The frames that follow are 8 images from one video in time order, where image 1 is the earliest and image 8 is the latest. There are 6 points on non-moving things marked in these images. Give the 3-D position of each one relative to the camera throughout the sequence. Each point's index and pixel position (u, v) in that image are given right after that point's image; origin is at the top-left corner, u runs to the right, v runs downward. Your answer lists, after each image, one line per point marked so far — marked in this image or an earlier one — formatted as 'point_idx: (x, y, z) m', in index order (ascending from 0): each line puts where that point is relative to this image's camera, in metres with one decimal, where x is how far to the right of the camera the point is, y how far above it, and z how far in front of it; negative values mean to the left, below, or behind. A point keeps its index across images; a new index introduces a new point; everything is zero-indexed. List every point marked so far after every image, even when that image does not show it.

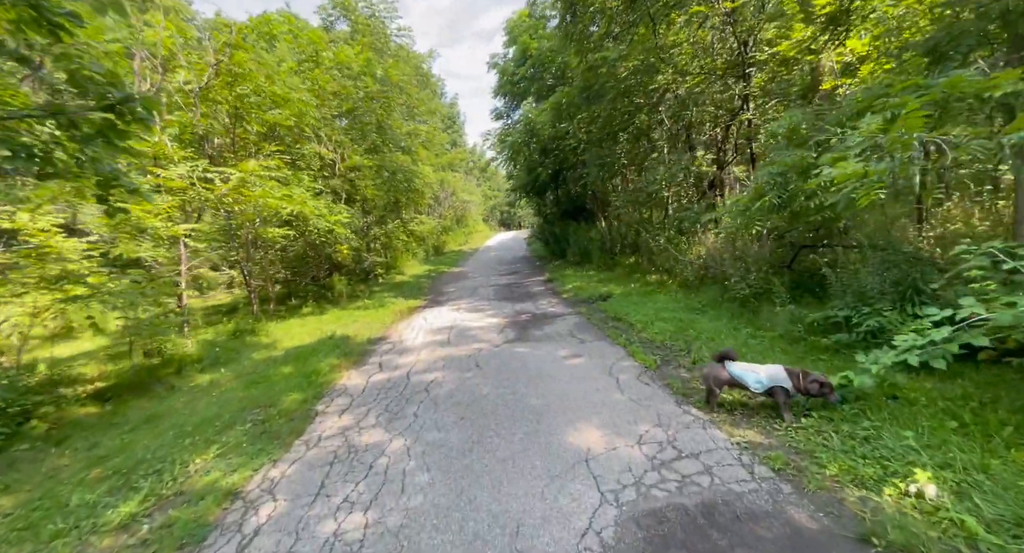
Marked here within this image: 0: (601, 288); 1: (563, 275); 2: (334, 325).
0: (+2.0, -0.3, +9.9) m
1: (+1.6, 0.0, +13.7) m
2: (-3.8, -1.1, +9.2) m
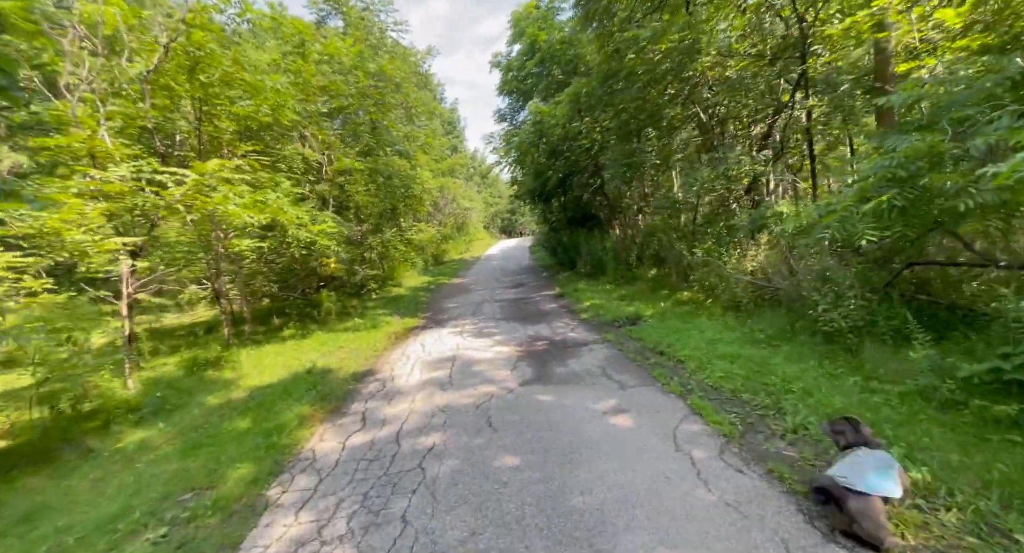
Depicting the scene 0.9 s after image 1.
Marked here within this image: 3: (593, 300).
0: (+2.3, -0.7, +8.6) m
1: (+1.8, -0.4, +12.4) m
2: (-3.6, -1.4, +7.9) m
3: (+1.9, -0.6, +10.3) m
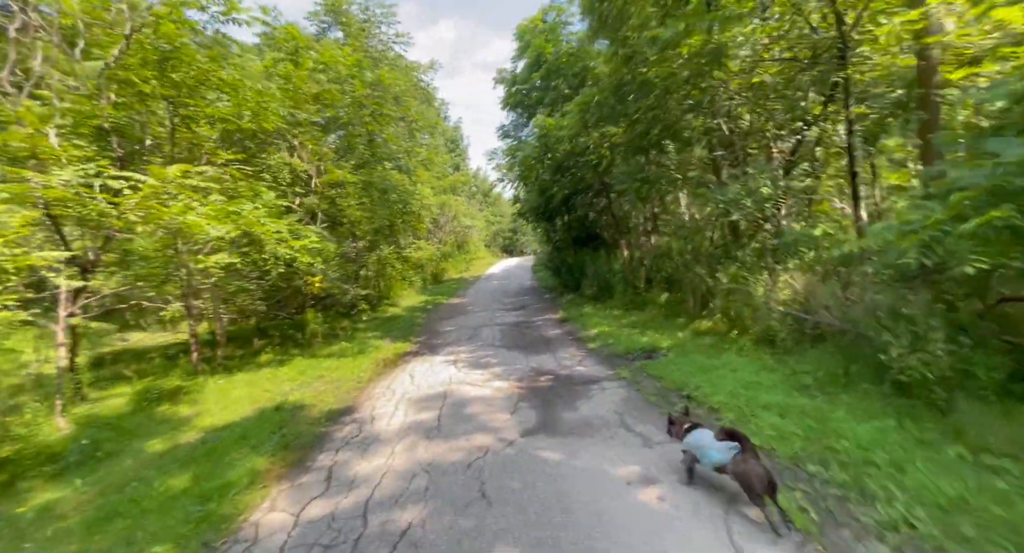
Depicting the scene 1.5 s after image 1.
0: (+2.3, -1.1, +7.8) m
1: (+1.9, -1.1, +11.5) m
2: (-3.6, -1.8, +7.0) m
3: (+1.9, -1.1, +9.4) m
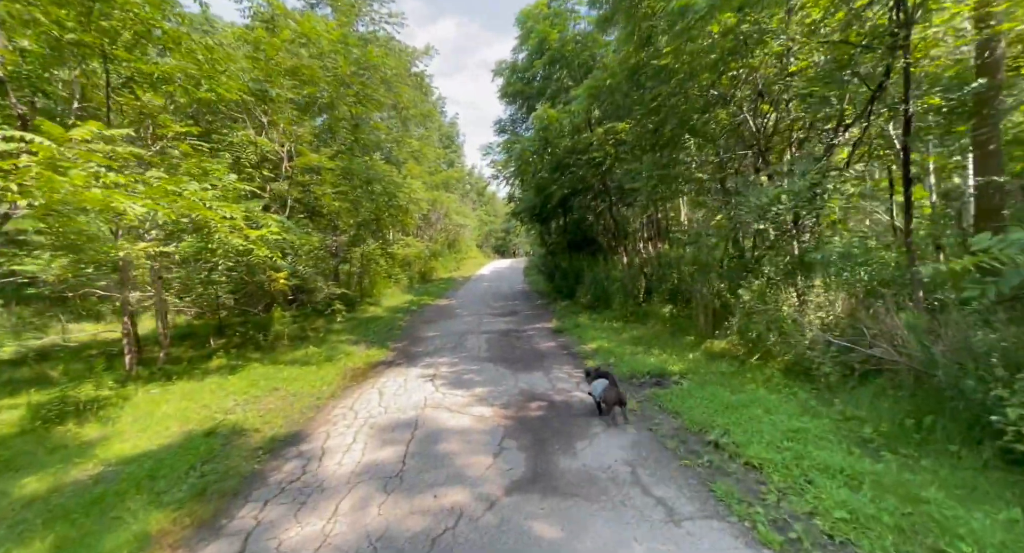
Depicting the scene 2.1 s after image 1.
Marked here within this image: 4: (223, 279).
0: (+2.1, -1.3, +6.8) m
1: (+1.6, -1.2, +10.6) m
2: (-3.8, -1.7, +5.9) m
3: (+1.7, -1.3, +8.5) m
4: (-5.5, 0.0, +8.1) m
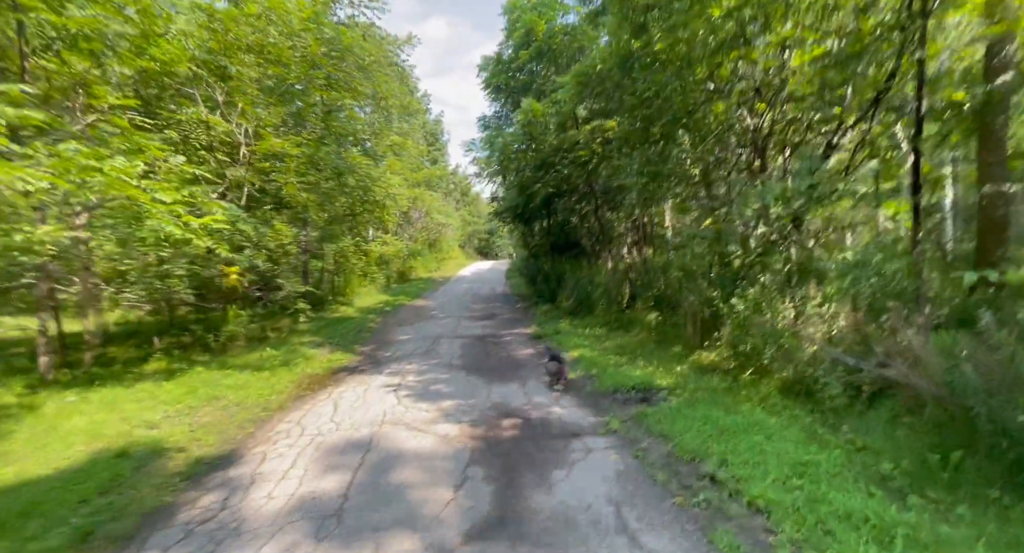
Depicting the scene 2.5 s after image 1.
0: (+1.7, -1.4, +6.3) m
1: (+1.1, -1.3, +10.1) m
2: (-4.1, -1.6, +5.2) m
3: (+1.3, -1.4, +7.9) m
4: (-5.8, +0.1, +7.3) m
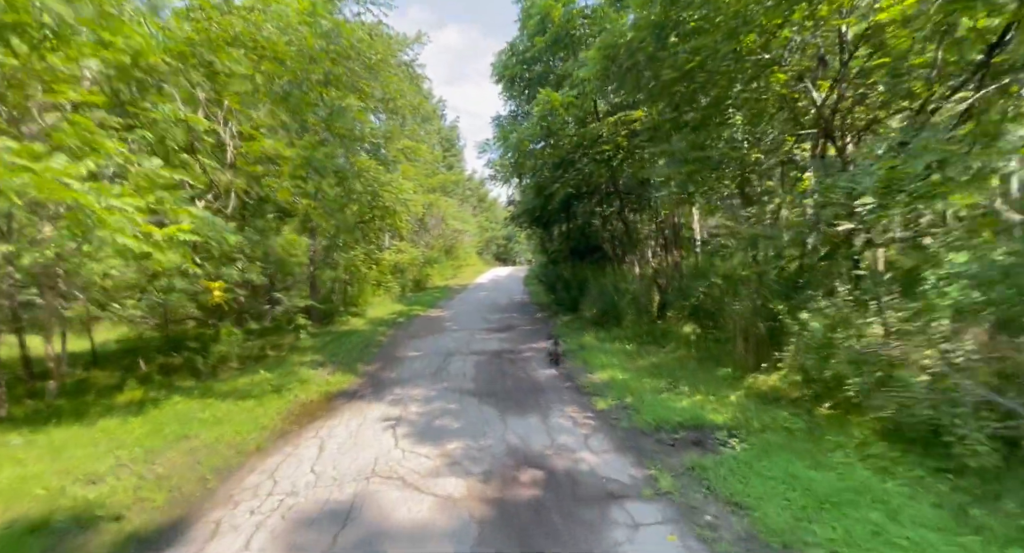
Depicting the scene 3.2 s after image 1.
0: (+1.9, -1.5, +5.2) m
1: (+1.5, -1.5, +9.0) m
2: (-3.9, -1.8, +4.4) m
3: (+1.6, -1.5, +6.9) m
4: (-5.6, -0.2, +6.6) m
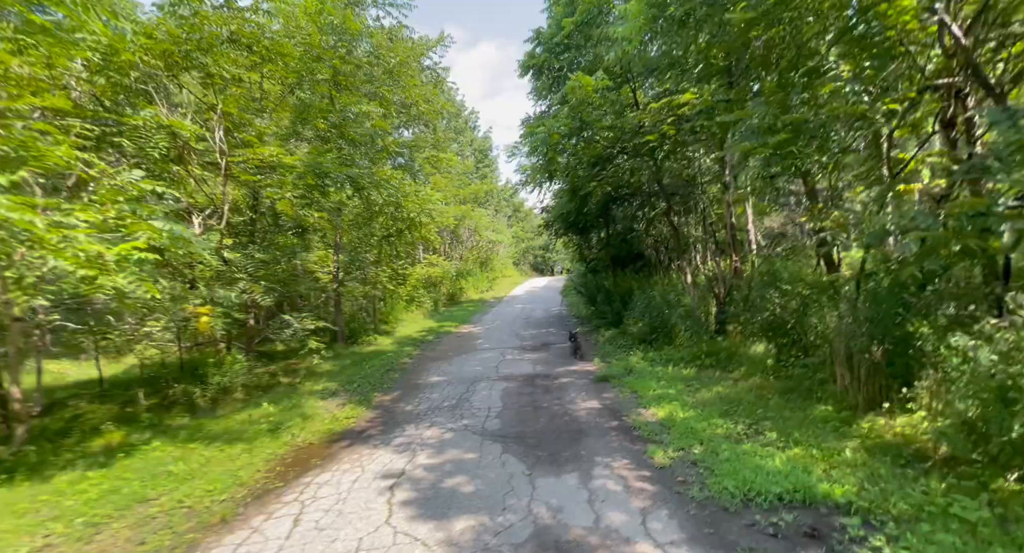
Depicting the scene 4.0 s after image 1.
0: (+2.2, -1.6, +3.8) m
1: (+2.1, -1.7, +7.7) m
2: (-3.7, -2.1, +3.5) m
3: (+2.0, -1.7, +5.5) m
4: (-5.2, -0.5, +5.9) m
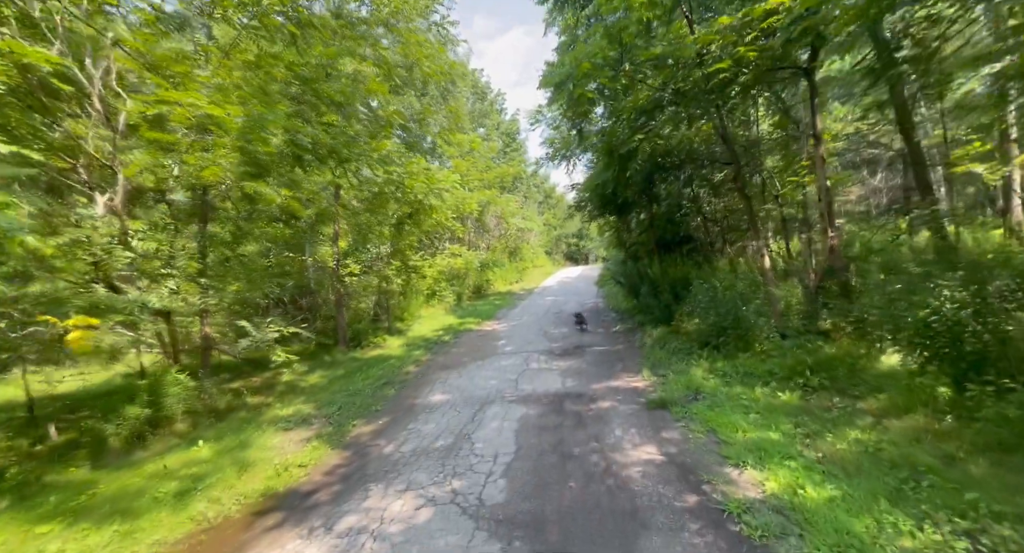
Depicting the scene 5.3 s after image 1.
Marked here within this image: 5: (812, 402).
0: (+2.1, -1.5, +1.6) m
1: (+2.3, -1.5, +5.4) m
2: (-3.8, -2.1, +1.8) m
3: (+2.1, -1.5, +3.3) m
4: (-5.1, -0.5, +4.2) m
5: (+3.4, -1.3, +4.8) m
